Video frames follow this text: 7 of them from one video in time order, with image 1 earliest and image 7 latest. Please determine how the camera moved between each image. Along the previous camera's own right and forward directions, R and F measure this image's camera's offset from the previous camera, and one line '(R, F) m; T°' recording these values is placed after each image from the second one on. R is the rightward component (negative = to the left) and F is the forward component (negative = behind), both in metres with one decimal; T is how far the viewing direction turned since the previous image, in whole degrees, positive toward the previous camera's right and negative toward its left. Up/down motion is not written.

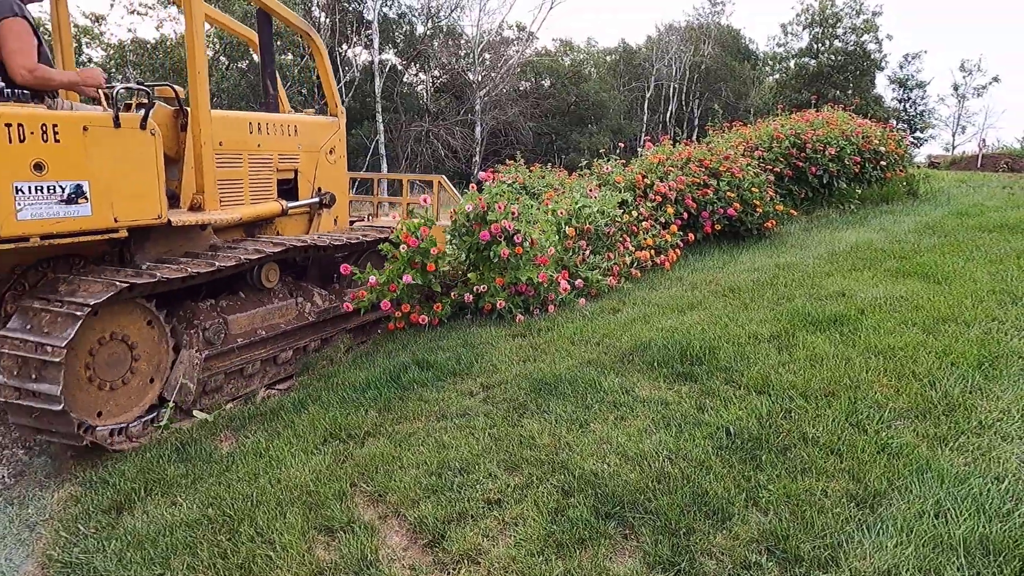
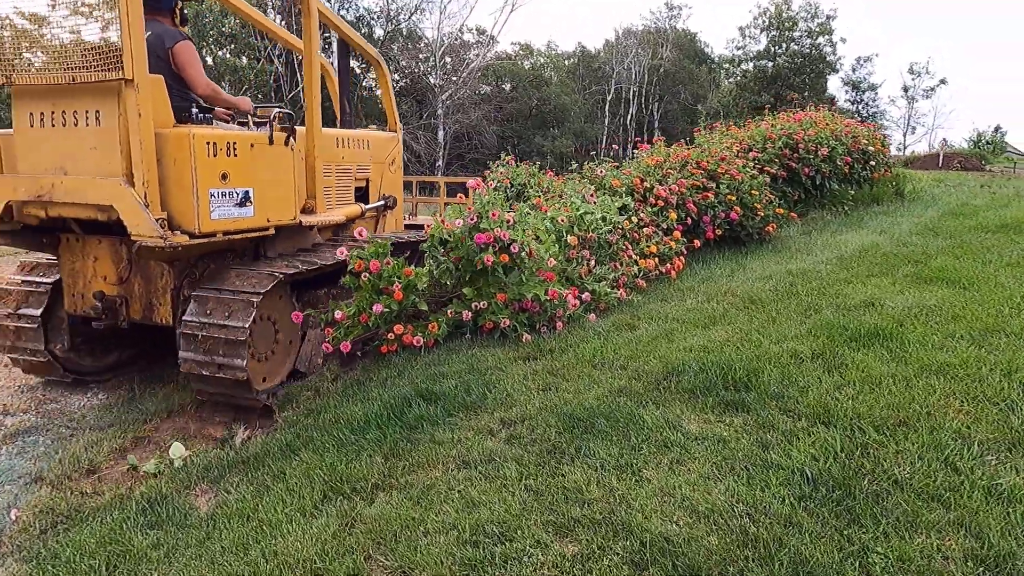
(-0.3, +0.5) m; +3°
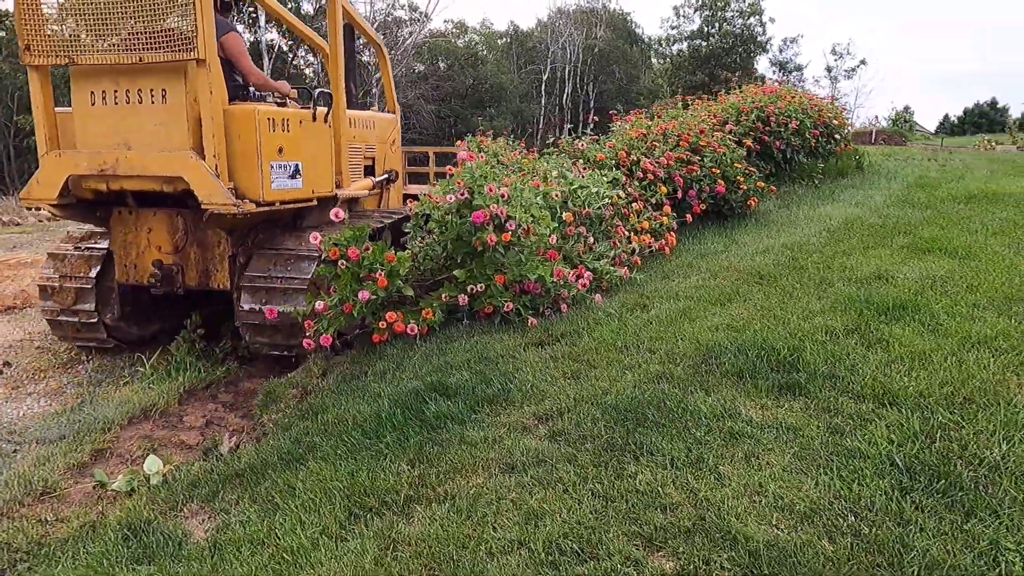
(-0.4, +0.4) m; +5°
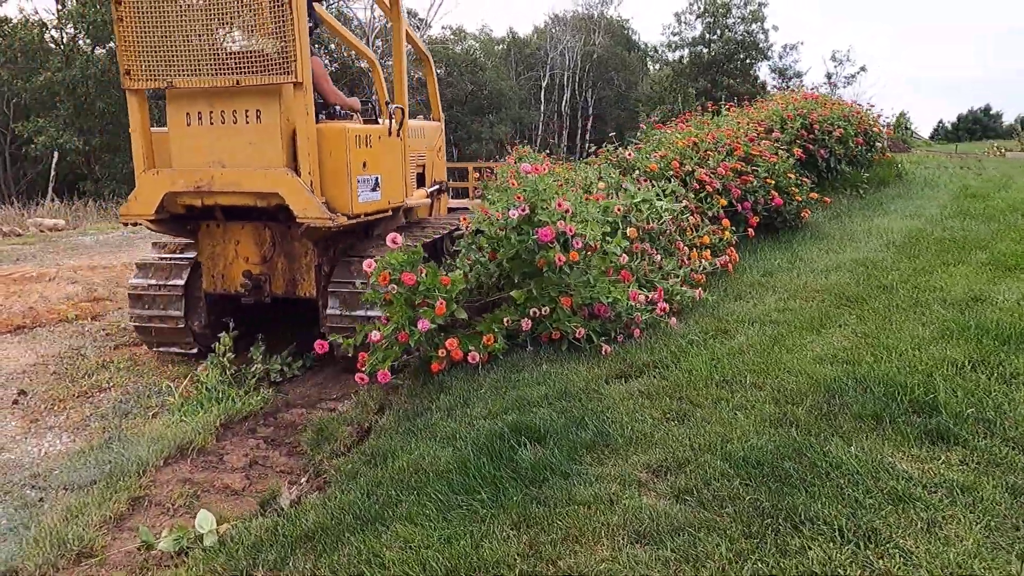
(-0.4, +0.4) m; 0°
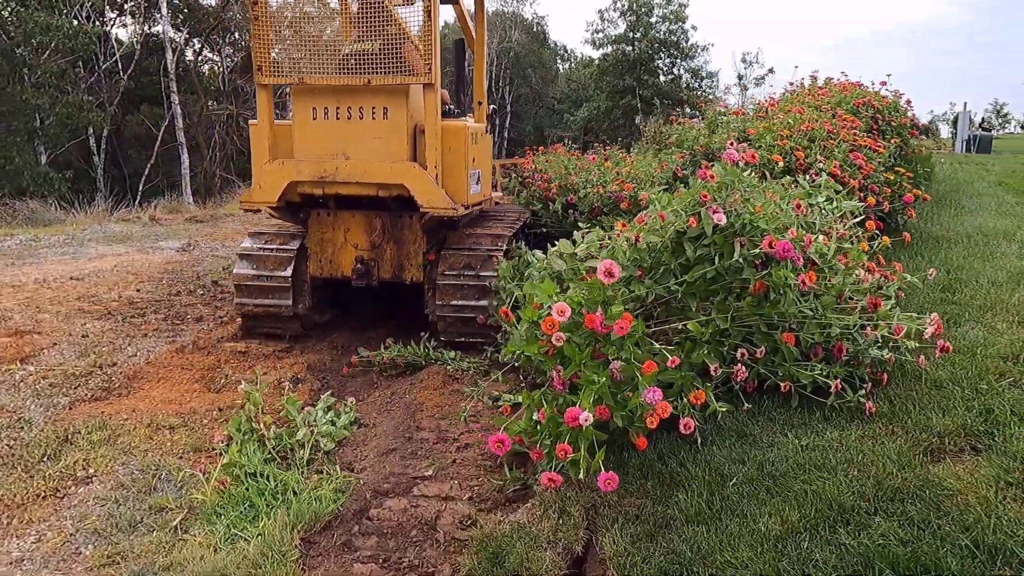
(-1.3, +1.3) m; +8°
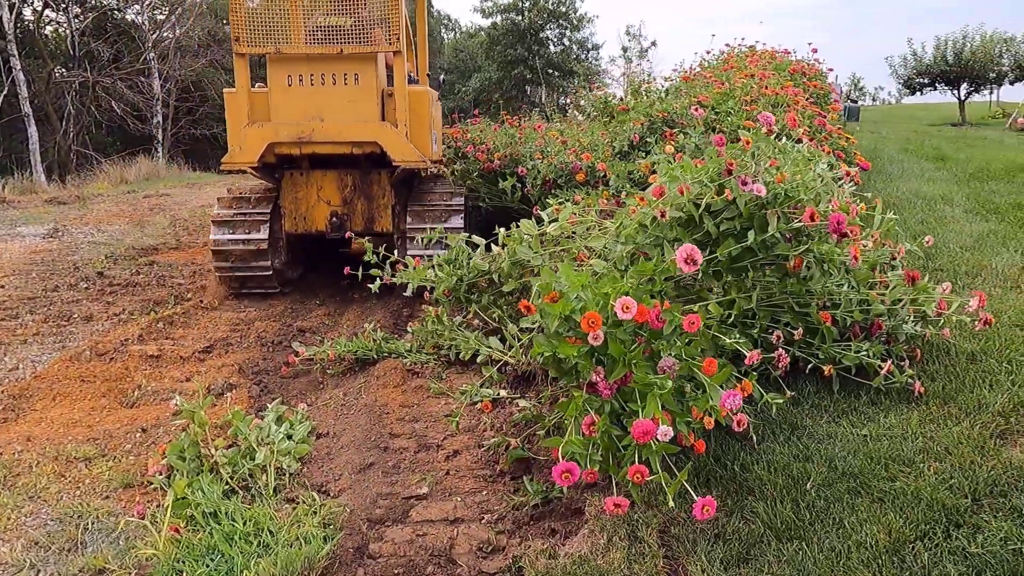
(-0.5, +0.5) m; +9°
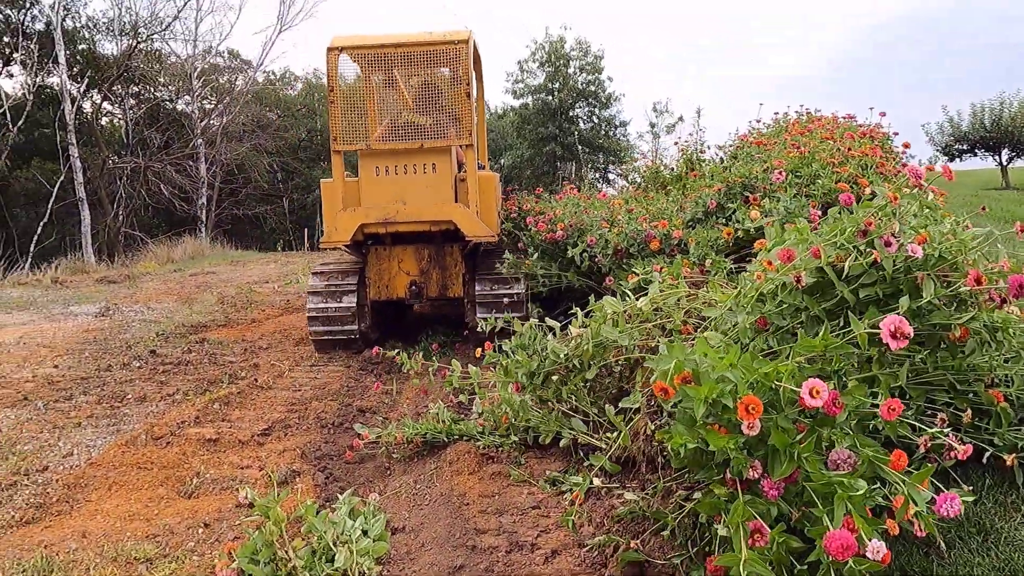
(-0.3, +0.3) m; -2°
